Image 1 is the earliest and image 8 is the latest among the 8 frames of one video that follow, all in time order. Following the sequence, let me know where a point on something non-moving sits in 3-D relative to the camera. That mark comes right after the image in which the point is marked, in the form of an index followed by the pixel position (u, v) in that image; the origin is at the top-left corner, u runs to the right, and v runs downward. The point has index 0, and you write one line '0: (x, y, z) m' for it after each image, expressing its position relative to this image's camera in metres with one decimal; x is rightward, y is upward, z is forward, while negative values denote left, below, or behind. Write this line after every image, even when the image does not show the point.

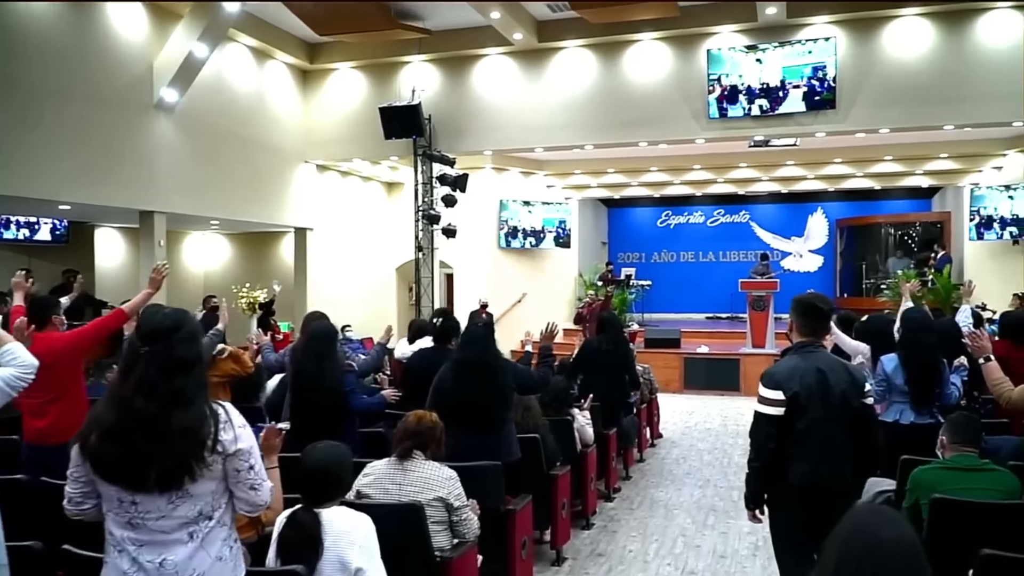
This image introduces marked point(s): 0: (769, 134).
0: (+2.8, +1.7, +9.1) m
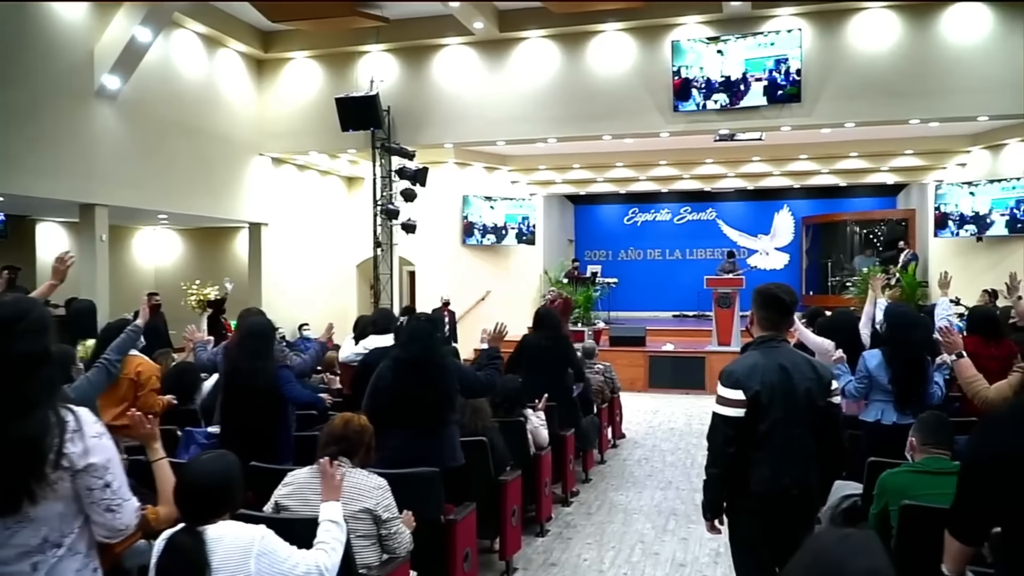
0: (+2.3, +1.7, +9.0) m
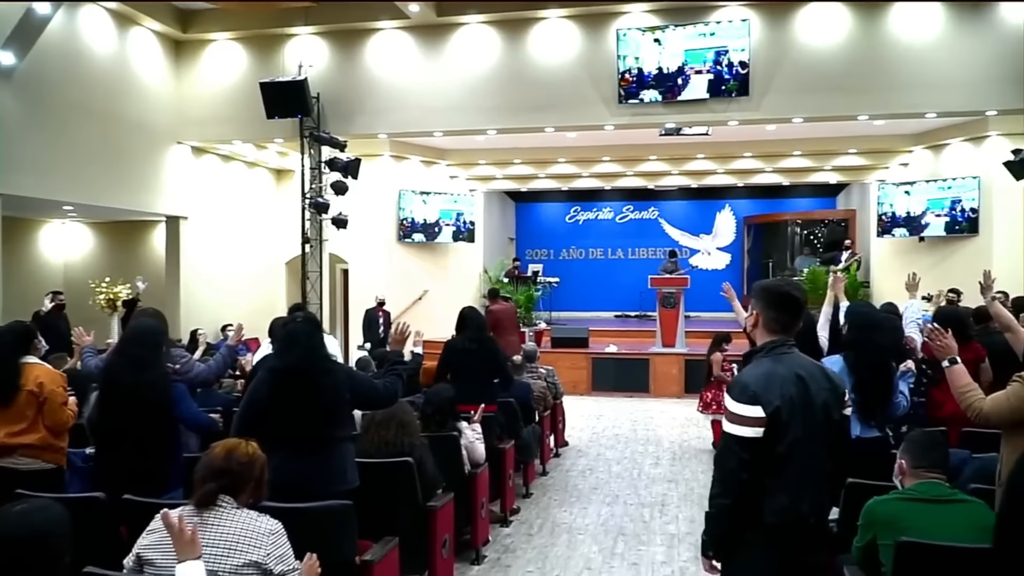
0: (+1.7, +1.7, +8.7) m
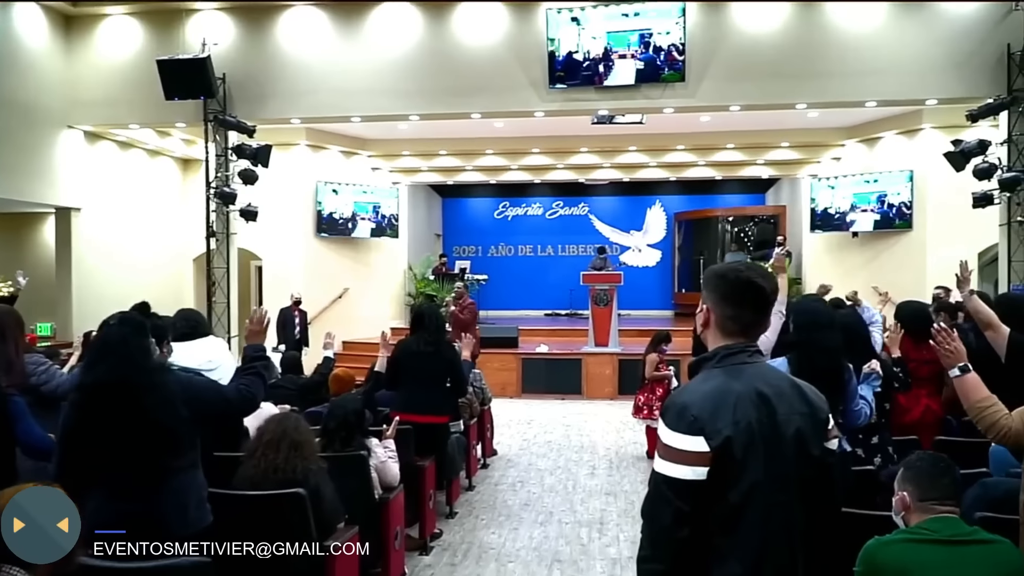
0: (+1.0, +1.7, +8.2) m
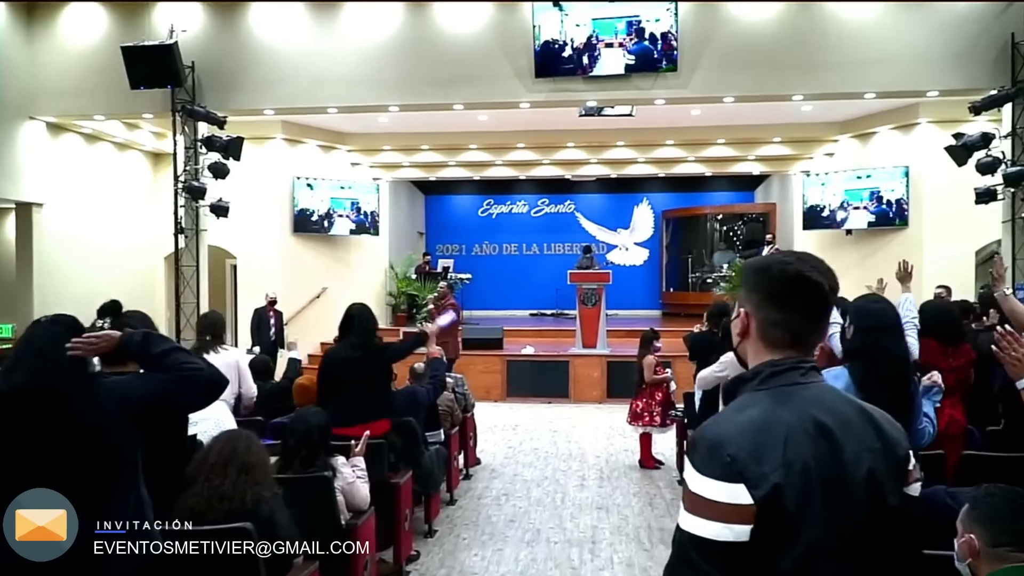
0: (+0.8, +1.7, +7.9) m
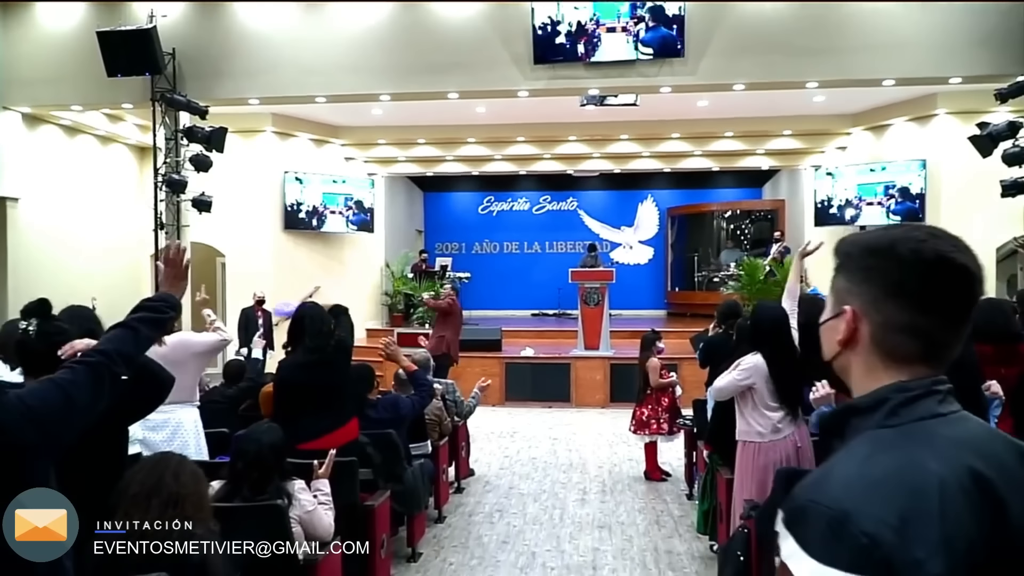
0: (+0.8, +1.7, +7.4) m
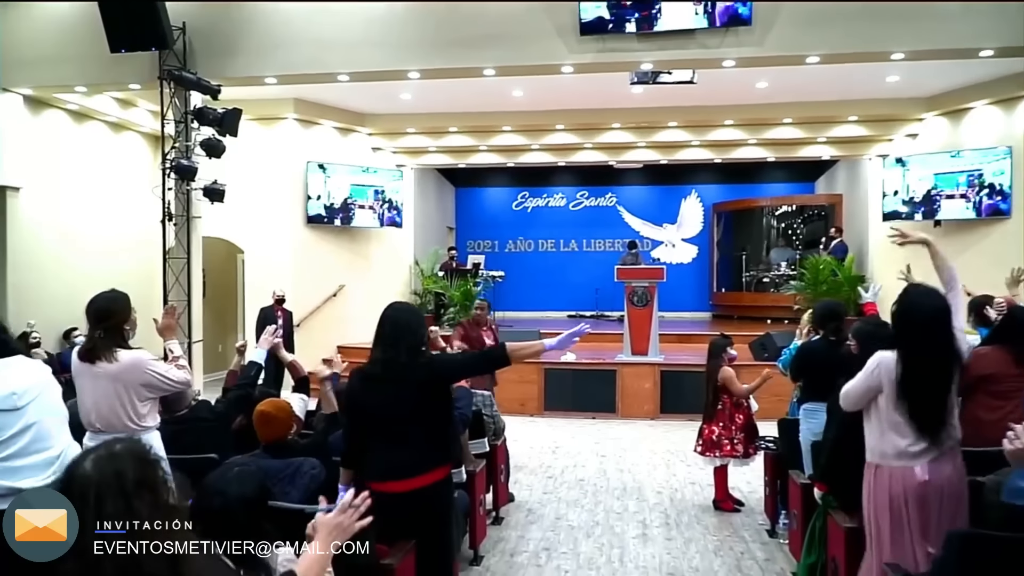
0: (+1.2, +1.8, +6.6) m
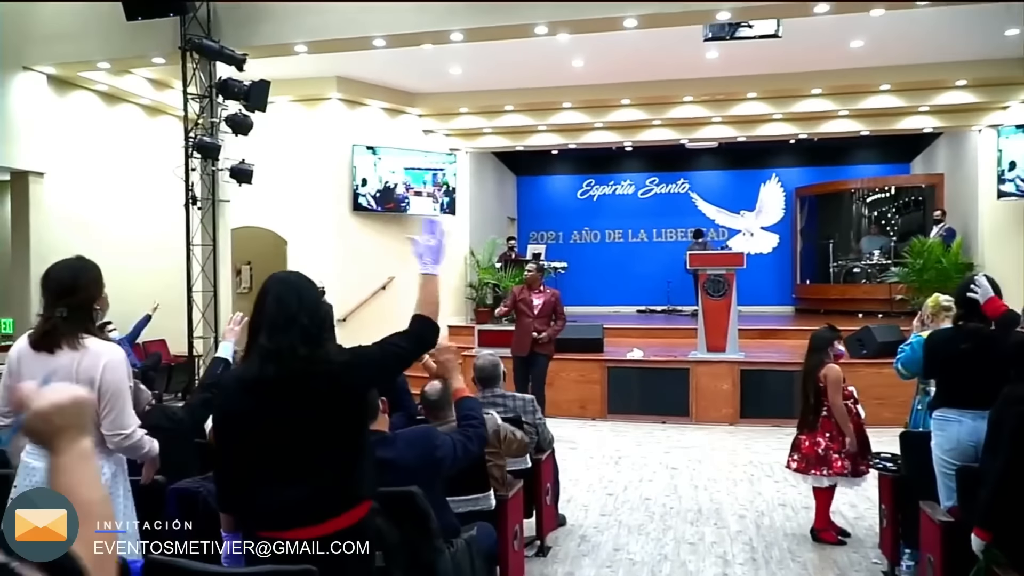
0: (+1.5, +1.9, +5.7) m
